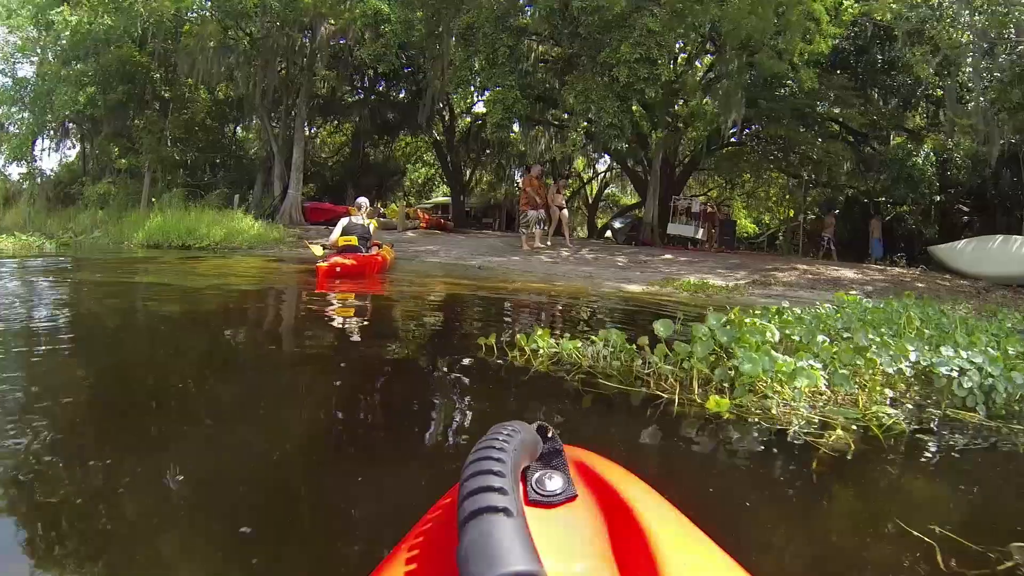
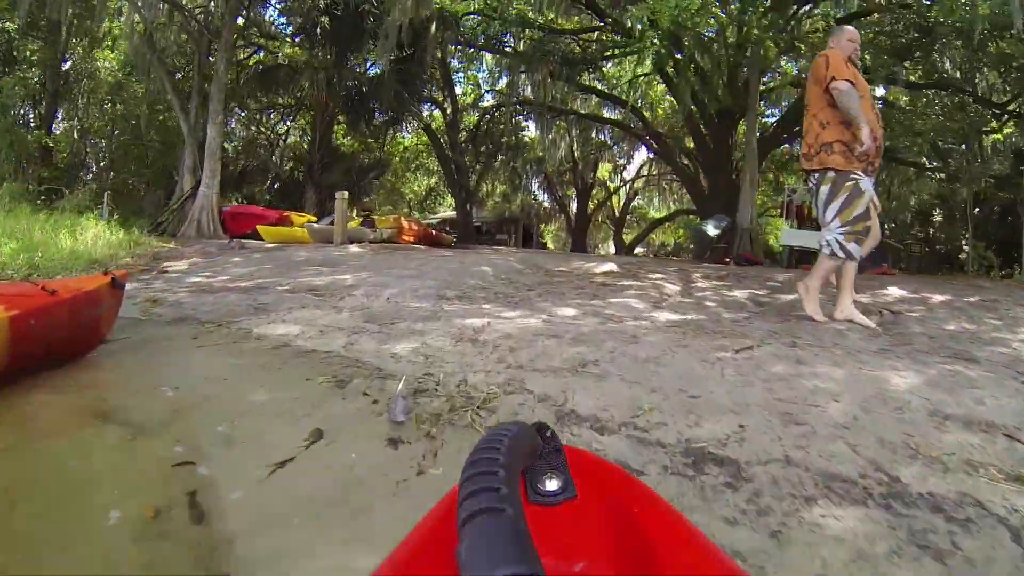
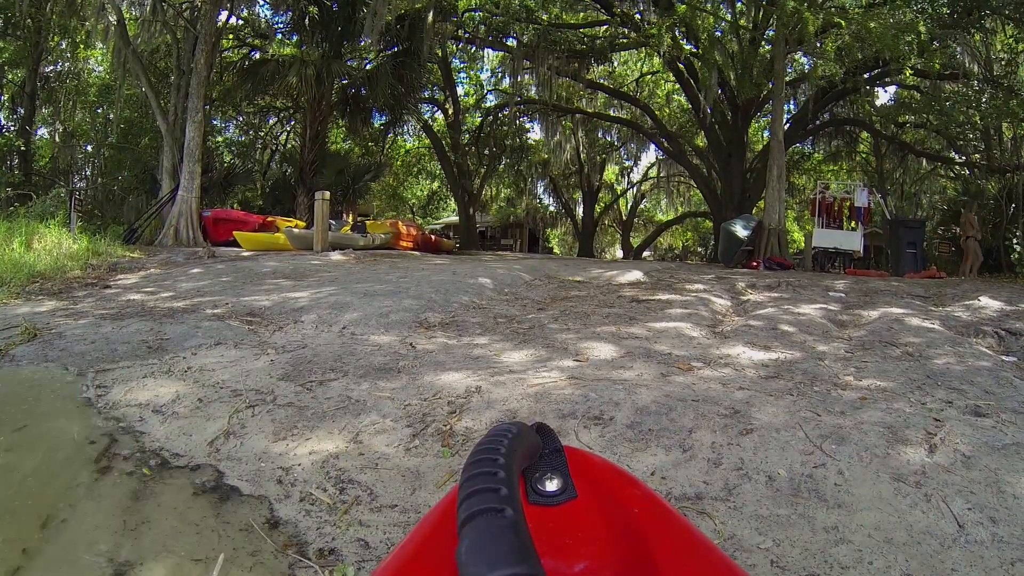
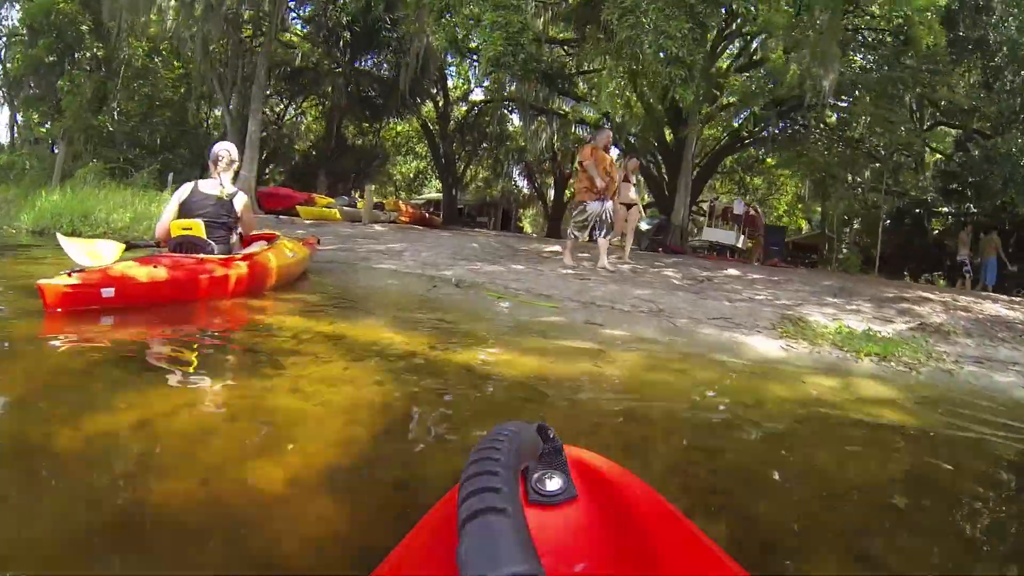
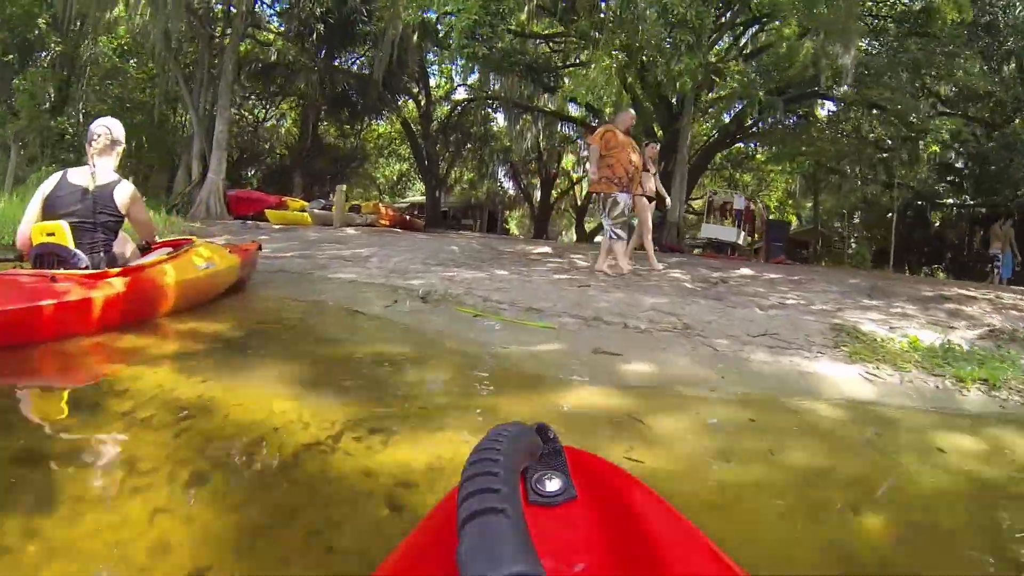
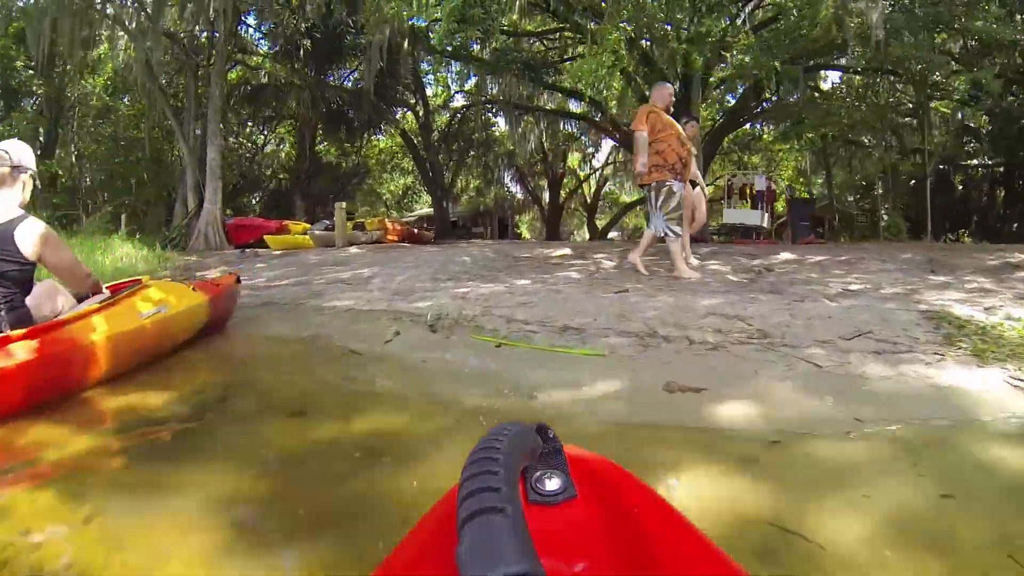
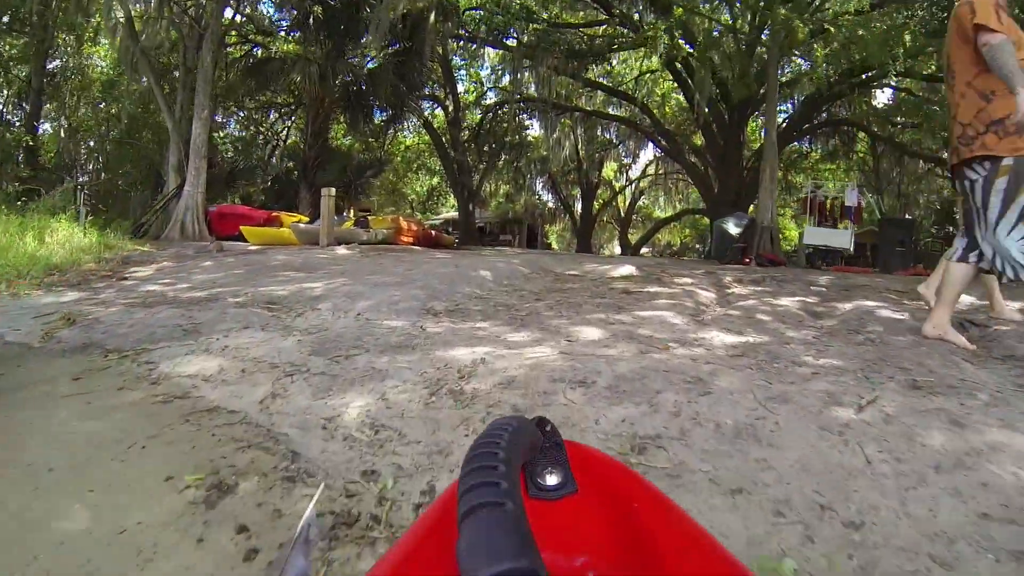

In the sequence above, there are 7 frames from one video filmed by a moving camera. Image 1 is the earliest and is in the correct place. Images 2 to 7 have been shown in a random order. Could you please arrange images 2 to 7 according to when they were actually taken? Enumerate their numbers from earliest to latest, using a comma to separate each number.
4, 5, 6, 2, 7, 3
